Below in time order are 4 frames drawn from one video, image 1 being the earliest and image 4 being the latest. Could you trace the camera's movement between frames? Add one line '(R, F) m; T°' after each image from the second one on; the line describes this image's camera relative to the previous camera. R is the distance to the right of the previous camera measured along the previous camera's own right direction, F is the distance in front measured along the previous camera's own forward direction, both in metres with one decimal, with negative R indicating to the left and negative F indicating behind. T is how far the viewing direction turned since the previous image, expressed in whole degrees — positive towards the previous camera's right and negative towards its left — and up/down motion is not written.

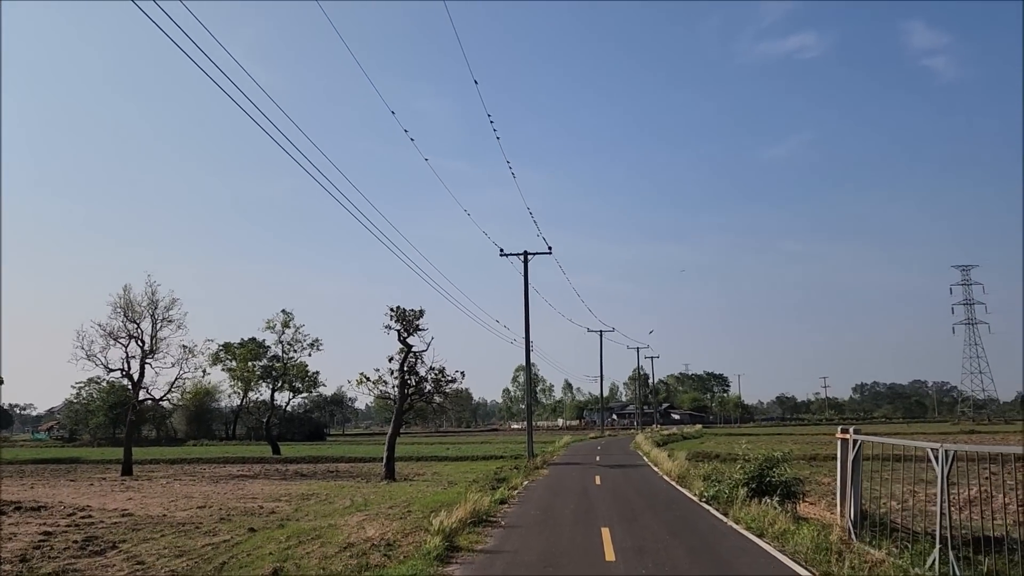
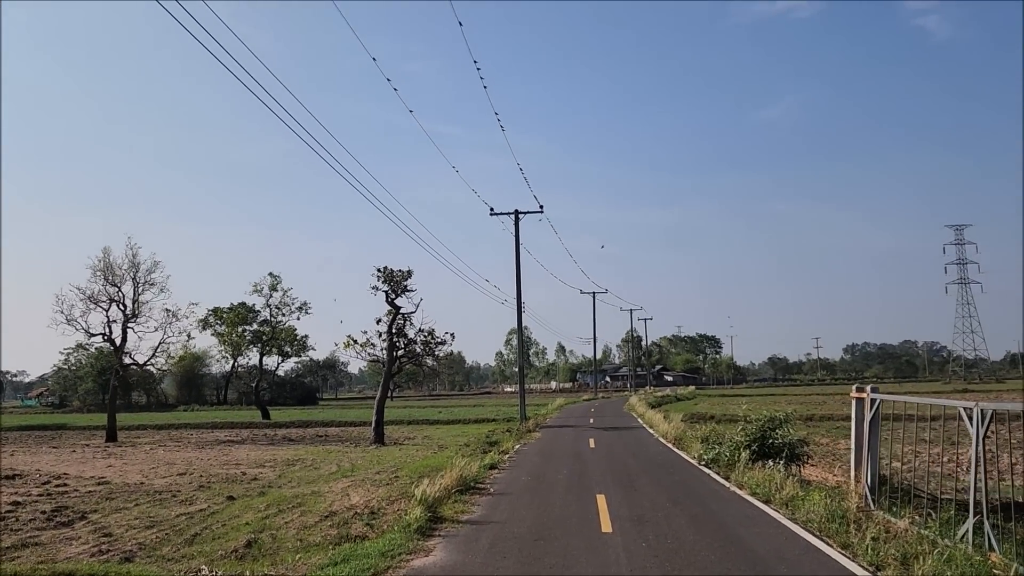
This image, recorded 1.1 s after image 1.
(+0.1, +1.0) m; +1°
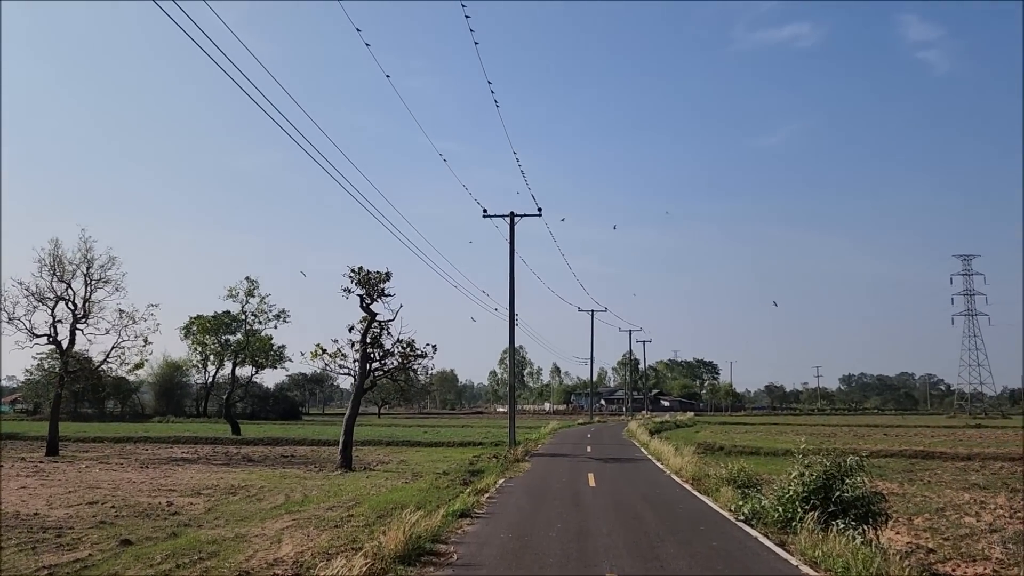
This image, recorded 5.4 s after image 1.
(+0.2, +3.8) m; 0°
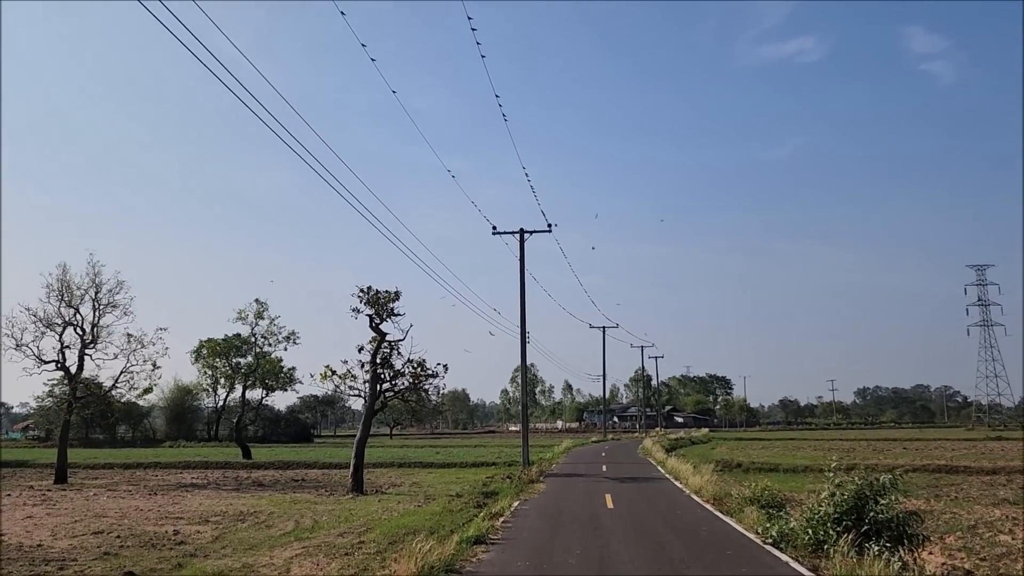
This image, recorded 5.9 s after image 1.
(0.0, +0.4) m; -1°
